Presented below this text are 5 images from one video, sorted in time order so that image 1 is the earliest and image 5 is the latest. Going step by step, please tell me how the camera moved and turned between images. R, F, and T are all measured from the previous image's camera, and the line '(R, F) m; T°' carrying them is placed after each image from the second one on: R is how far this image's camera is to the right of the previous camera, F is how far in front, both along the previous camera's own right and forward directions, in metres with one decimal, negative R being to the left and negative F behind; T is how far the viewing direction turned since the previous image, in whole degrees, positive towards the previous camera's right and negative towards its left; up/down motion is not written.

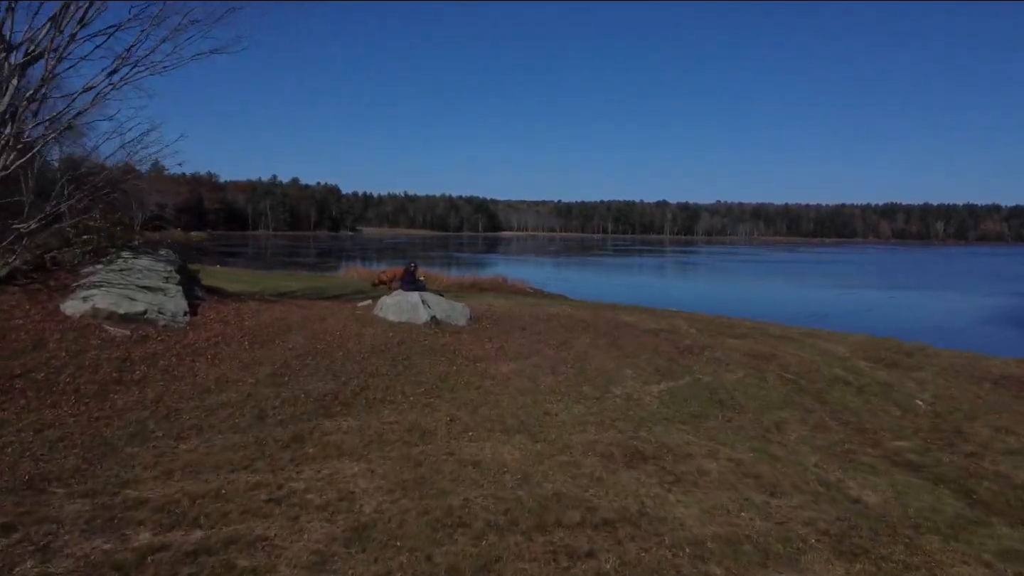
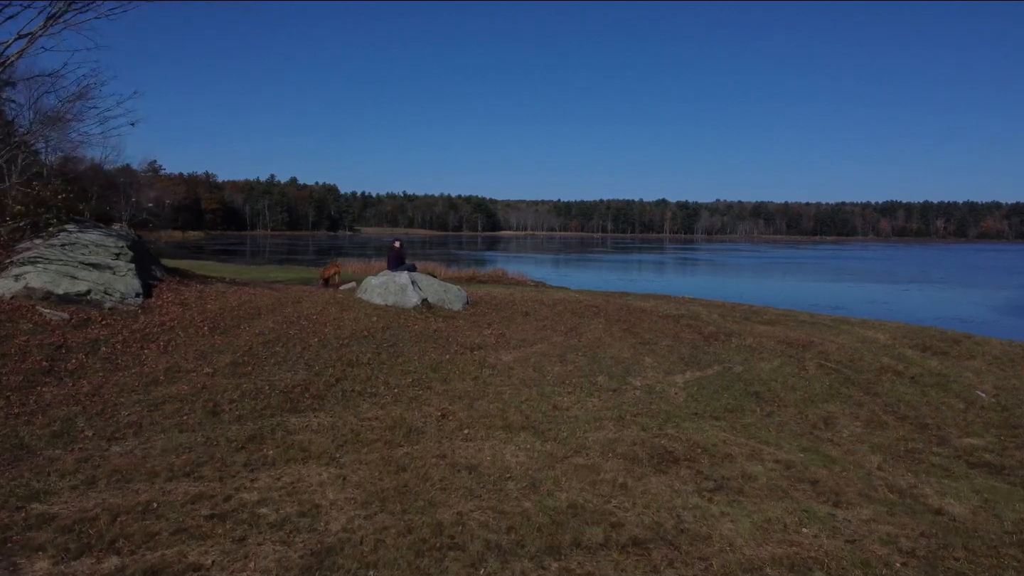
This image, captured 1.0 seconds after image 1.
(0.0, +1.7) m; 0°
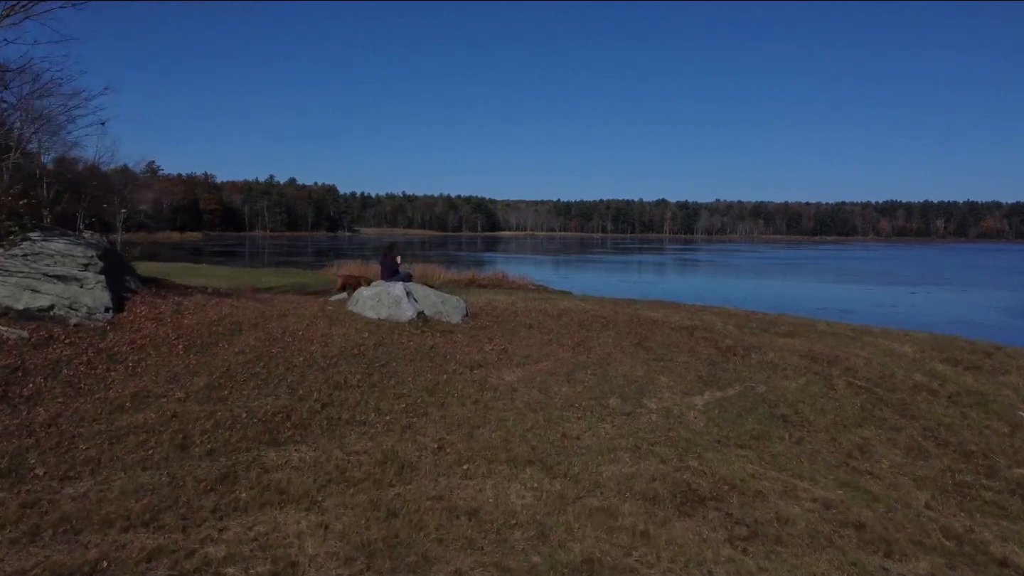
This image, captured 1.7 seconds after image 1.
(0.0, +0.9) m; 0°
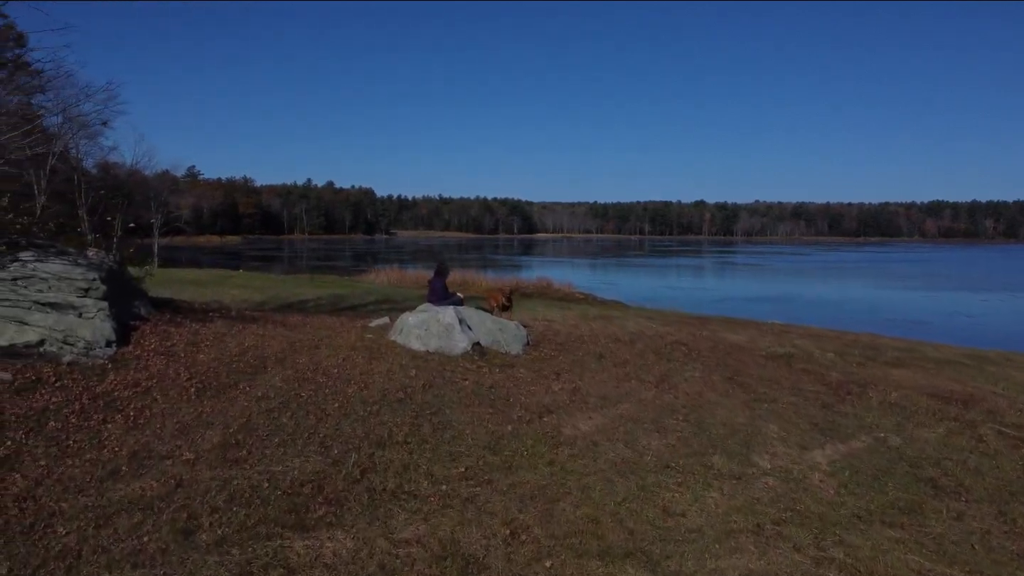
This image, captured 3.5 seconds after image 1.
(-0.4, +1.8) m; -2°
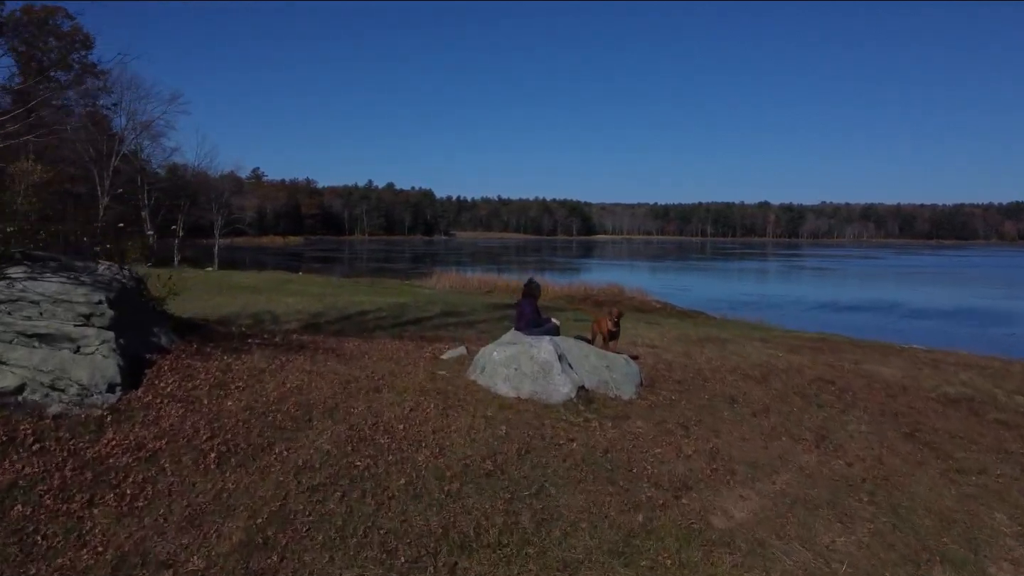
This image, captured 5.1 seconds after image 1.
(-0.5, +2.2) m; -4°
